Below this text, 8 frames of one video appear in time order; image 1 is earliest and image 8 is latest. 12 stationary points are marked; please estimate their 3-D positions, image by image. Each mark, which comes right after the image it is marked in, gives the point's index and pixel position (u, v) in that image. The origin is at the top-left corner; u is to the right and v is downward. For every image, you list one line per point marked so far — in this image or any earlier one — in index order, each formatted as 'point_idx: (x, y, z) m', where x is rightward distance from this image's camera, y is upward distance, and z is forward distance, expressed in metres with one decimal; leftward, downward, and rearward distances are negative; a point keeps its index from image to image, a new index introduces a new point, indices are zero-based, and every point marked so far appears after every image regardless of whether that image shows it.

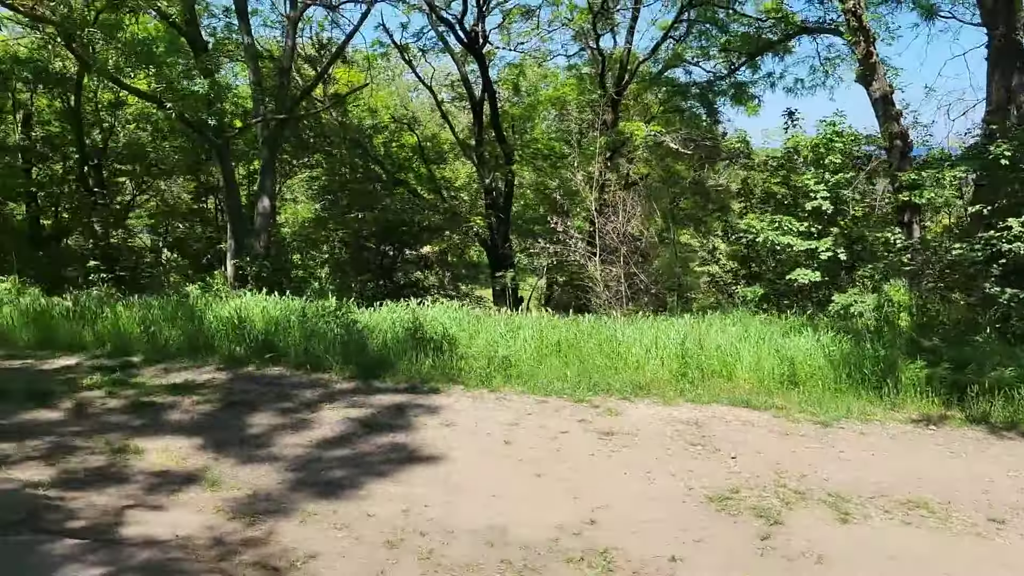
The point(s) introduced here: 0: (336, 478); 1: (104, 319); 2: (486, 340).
0: (-1.0, -1.0, +4.7) m
1: (-3.7, -0.3, +7.9) m
2: (-0.2, -0.5, +7.4) m
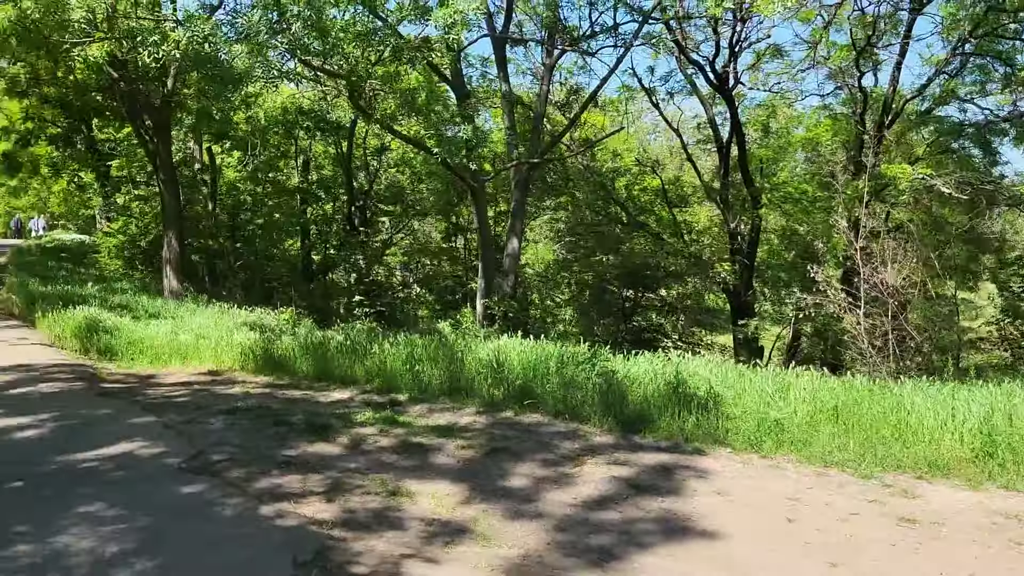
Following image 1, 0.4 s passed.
0: (+0.5, -1.3, +4.4) m
1: (-1.3, -0.6, +8.3) m
2: (+1.9, -0.9, +6.9) m
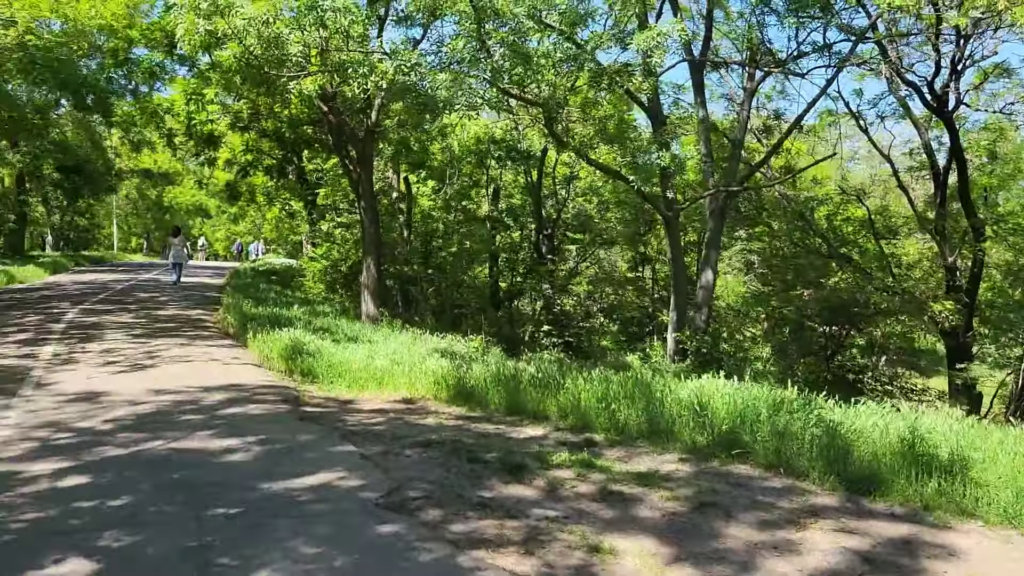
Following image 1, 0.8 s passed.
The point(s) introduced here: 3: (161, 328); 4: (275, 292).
0: (+1.4, -1.5, +3.8) m
1: (+0.5, -0.9, +8.0) m
2: (+3.4, -1.2, +5.9) m
3: (-5.6, -0.6, +13.9) m
4: (-5.4, -0.1, +20.0) m
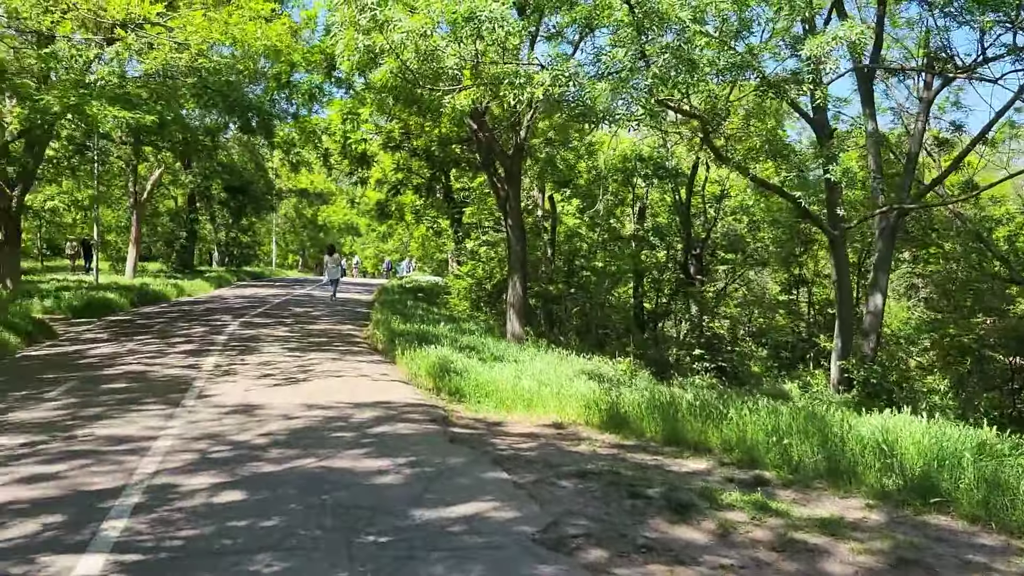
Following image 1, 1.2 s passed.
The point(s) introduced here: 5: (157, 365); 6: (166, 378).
0: (+2.1, -1.6, +3.1) m
1: (+1.9, -1.1, +7.4) m
2: (+4.3, -1.4, +4.9) m
3: (-3.2, -0.9, +14.2) m
4: (-2.1, -0.5, +20.2) m
5: (-4.7, -1.0, +11.5) m
6: (-4.1, -1.1, +10.3) m
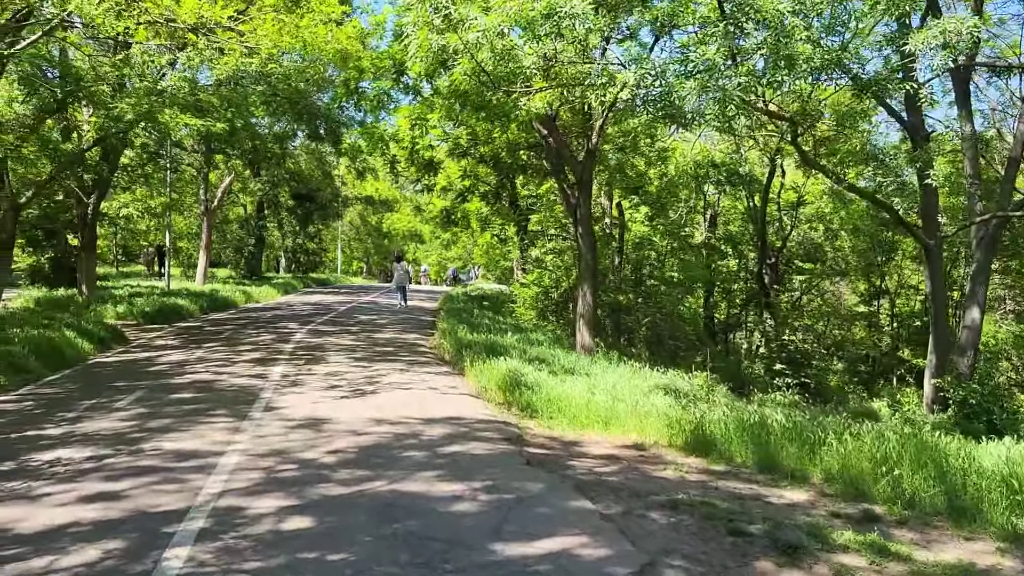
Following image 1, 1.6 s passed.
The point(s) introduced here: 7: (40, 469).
0: (+2.4, -1.7, +2.5) m
1: (+2.5, -1.2, +6.8) m
2: (+4.8, -1.5, +4.1) m
3: (-2.1, -1.0, +14.0) m
4: (-0.6, -0.7, +19.8) m
5: (-3.7, -1.1, +11.4) m
6: (-3.2, -1.2, +10.1) m
7: (-3.4, -1.3, +6.3) m
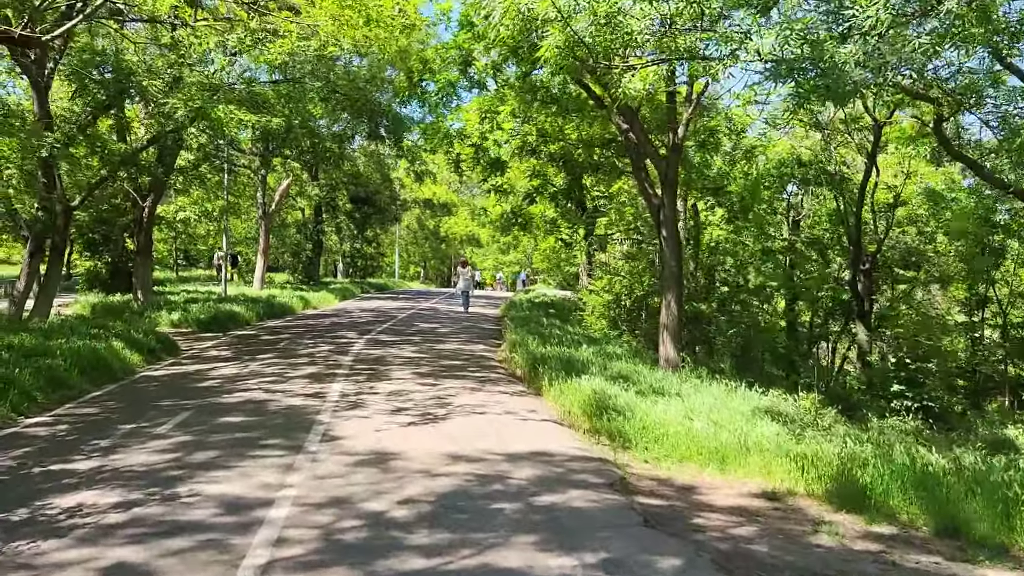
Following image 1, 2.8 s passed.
0: (+2.9, -1.8, +1.1) m
1: (+3.2, -1.3, +5.4) m
2: (+5.3, -1.6, +2.6) m
3: (-1.0, -1.2, +12.8) m
4: (+1.0, -0.8, +18.6) m
5: (-2.8, -1.2, +10.3) m
6: (-2.3, -1.3, +9.0) m
7: (-2.7, -1.4, +5.2) m
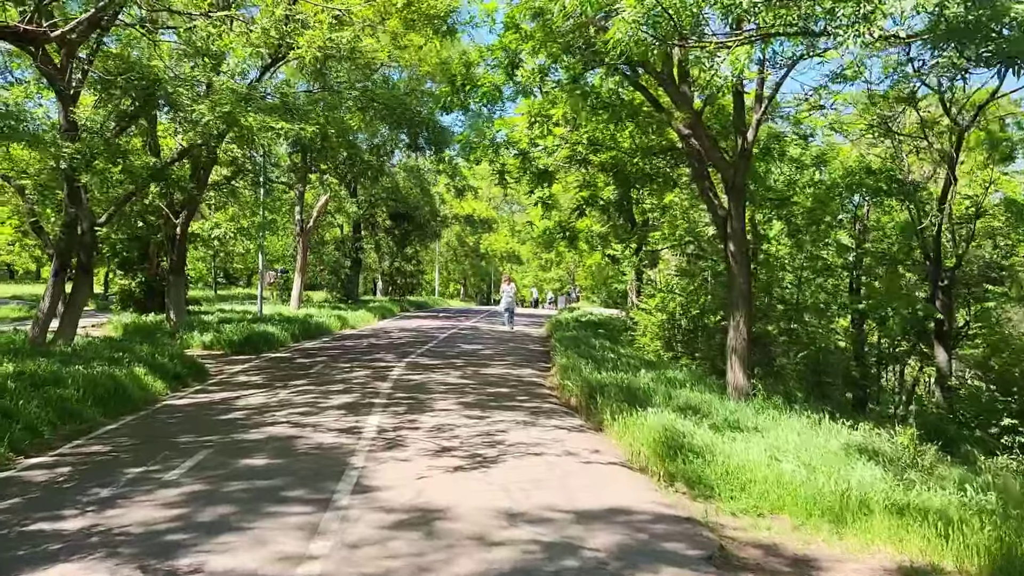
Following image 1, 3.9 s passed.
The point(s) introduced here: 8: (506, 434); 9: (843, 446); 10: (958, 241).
0: (+3.1, -1.8, -0.2) m
1: (+3.6, -1.5, +4.0) m
2: (+5.6, -1.7, +1.1) m
3: (-0.2, -1.4, +11.7) m
4: (+1.9, -1.2, +17.3) m
5: (-2.1, -1.5, +9.2) m
6: (-1.8, -1.5, +7.9) m
7: (-2.4, -1.5, +4.2) m
8: (-0.1, -1.5, +8.9) m
9: (+3.6, -1.7, +9.5) m
10: (+10.3, +1.1, +20.0) m
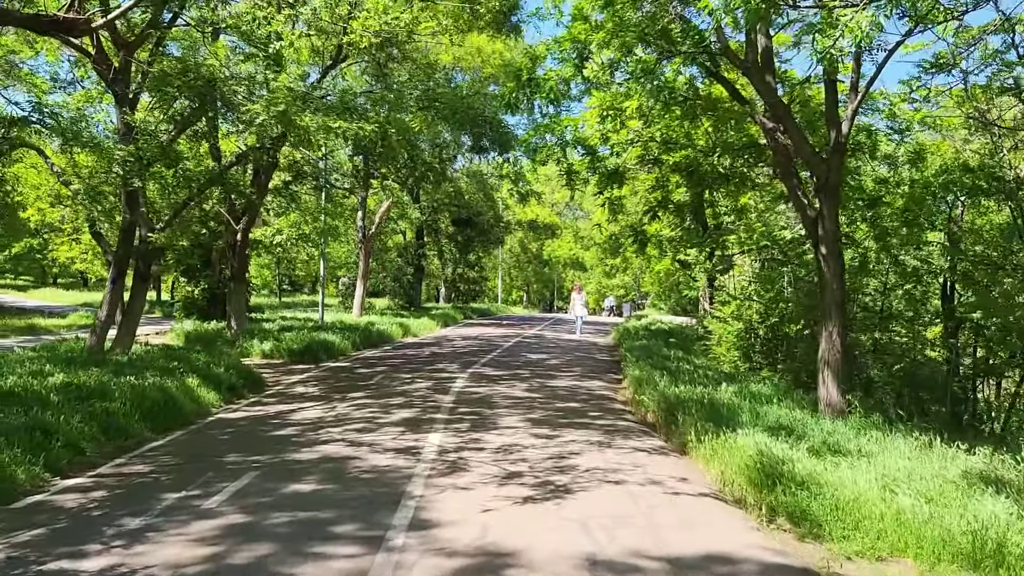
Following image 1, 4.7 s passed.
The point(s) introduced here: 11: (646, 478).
0: (+3.1, -1.8, -1.3) m
1: (+3.9, -1.5, +2.9) m
2: (+5.7, -1.7, -0.1) m
3: (+0.6, -1.5, +10.8) m
4: (+3.2, -1.3, +16.3) m
5: (-1.4, -1.5, +8.5) m
6: (-1.1, -1.5, +7.2) m
7: (-2.0, -1.6, +3.5) m
8: (+0.6, -1.5, +8.0) m
9: (+4.3, -1.8, +8.3) m
10: (+11.8, +0.9, +18.4) m
11: (+1.1, -1.6, +7.3) m
